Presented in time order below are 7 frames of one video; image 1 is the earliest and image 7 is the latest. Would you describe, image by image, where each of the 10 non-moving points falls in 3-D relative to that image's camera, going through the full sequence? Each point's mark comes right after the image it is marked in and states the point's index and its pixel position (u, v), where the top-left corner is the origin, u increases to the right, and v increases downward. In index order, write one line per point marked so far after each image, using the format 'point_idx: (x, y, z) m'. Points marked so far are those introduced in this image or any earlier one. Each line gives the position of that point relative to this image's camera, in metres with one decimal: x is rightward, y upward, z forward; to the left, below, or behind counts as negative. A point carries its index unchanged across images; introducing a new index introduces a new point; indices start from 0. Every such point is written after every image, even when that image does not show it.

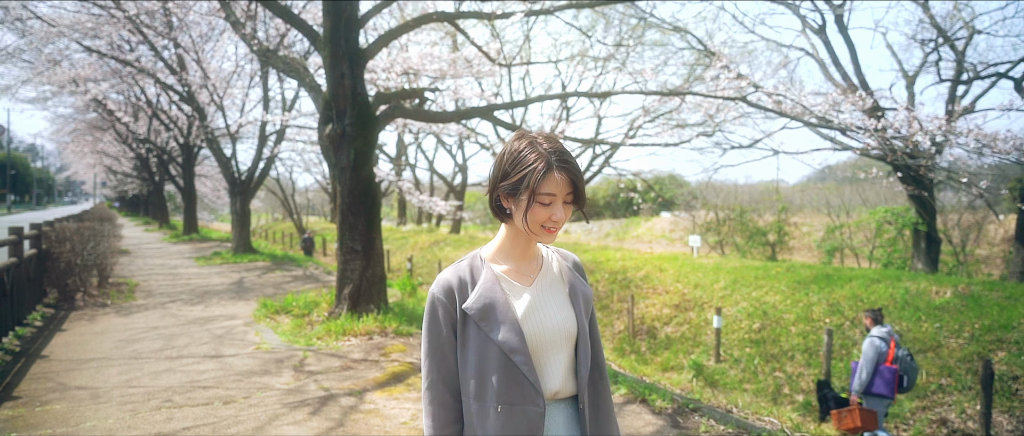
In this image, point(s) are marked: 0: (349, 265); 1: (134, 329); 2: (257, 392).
0: (-1.7, -0.5, +6.6) m
1: (-3.7, -1.1, +6.2) m
2: (-1.5, -1.0, +3.9) m
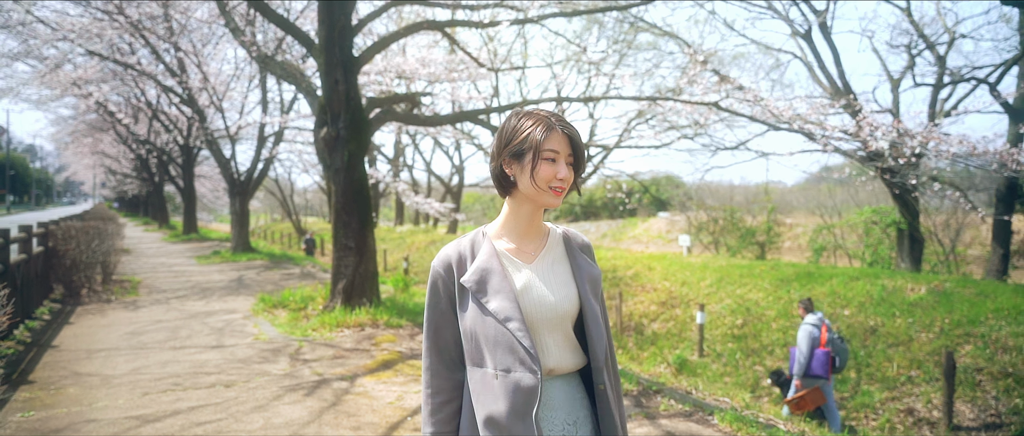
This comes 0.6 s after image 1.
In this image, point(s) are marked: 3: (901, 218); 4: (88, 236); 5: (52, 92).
0: (-1.8, -0.5, +6.9) m
1: (-3.8, -1.1, +6.5) m
2: (-1.7, -1.0, +4.2) m
3: (+8.0, 0.0, +12.9) m
4: (-5.5, -0.2, +8.3) m
5: (-10.3, +2.8, +14.2) m
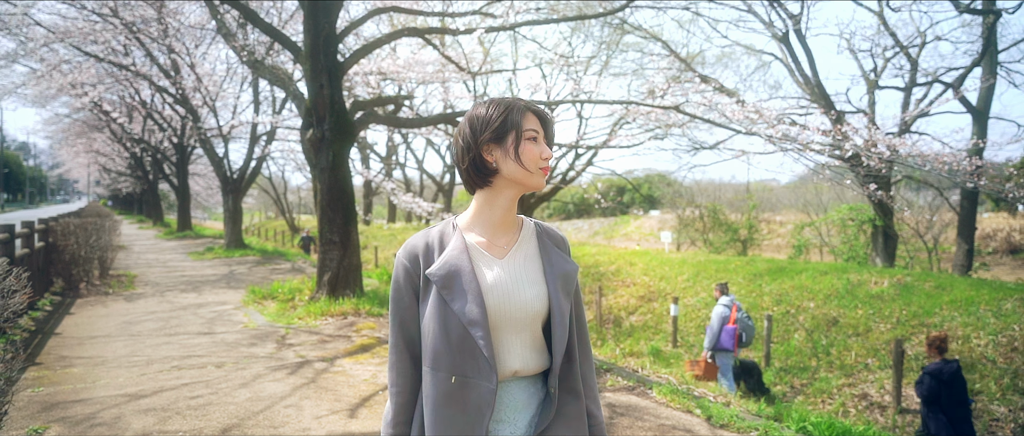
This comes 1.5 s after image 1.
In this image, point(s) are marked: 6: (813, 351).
0: (-2.1, -0.4, +7.2) m
1: (-4.1, -1.0, +6.9) m
2: (-1.9, -1.0, +4.5) m
3: (+7.7, 0.0, +13.4) m
4: (-5.8, -0.2, +8.7) m
5: (-10.6, +2.9, +14.6) m
6: (+3.9, -1.7, +8.2) m
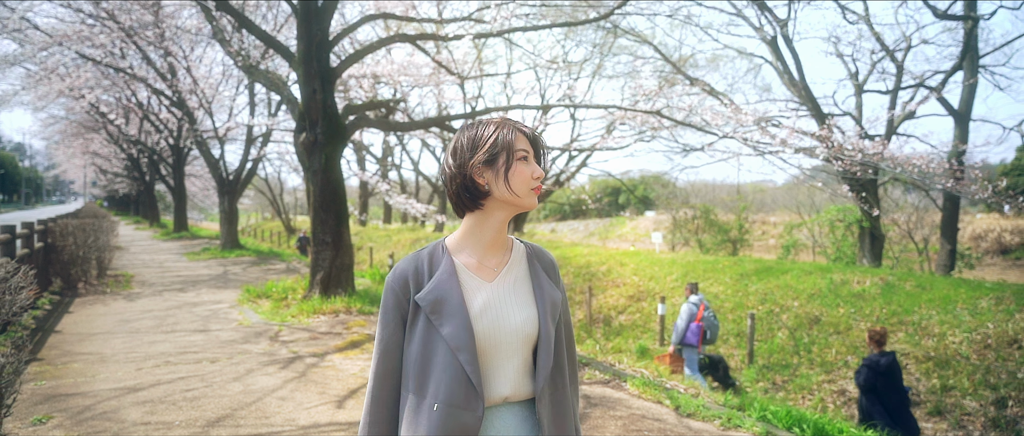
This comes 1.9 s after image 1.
0: (-2.2, -0.4, +7.4) m
1: (-4.2, -1.0, +7.1) m
2: (-2.0, -1.0, +4.7) m
3: (+7.5, 0.0, +13.6) m
4: (-5.9, -0.2, +8.9) m
5: (-10.7, +2.9, +14.7) m
6: (+3.7, -1.7, +8.4) m
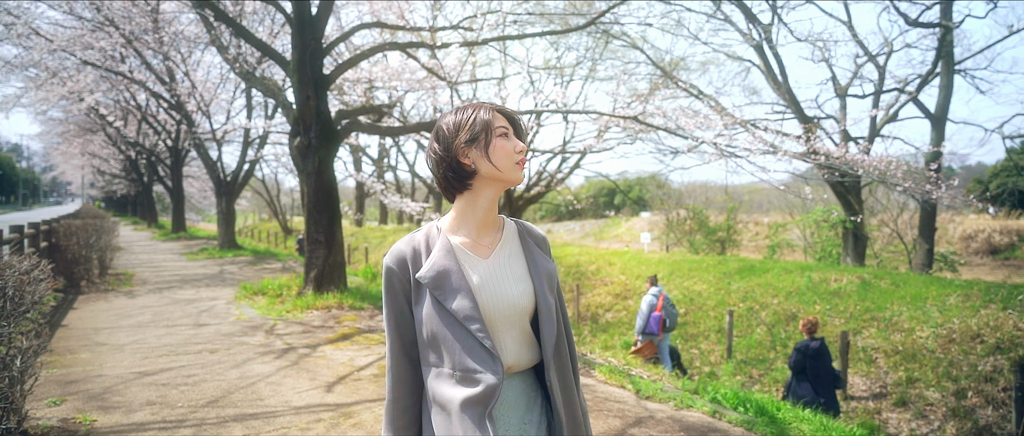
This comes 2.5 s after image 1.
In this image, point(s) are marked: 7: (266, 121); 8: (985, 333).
0: (-2.4, -0.4, +7.7) m
1: (-4.4, -1.0, +7.4) m
2: (-2.2, -1.0, +5.0) m
3: (+7.3, 0.0, +14.0) m
4: (-6.1, -0.2, +9.2) m
5: (-10.9, +2.8, +15.0) m
6: (+3.6, -1.7, +8.7) m
7: (-6.0, +2.4, +15.7) m
8: (+5.5, -1.3, +7.4) m
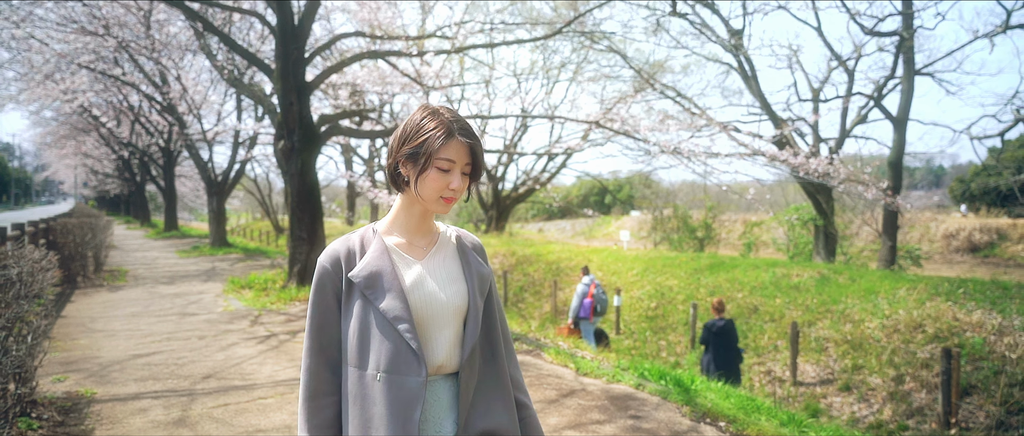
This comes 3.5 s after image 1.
0: (-2.7, -0.4, +8.2) m
1: (-4.7, -1.0, +7.8) m
2: (-2.5, -1.0, +5.5) m
3: (+7.0, 0.0, +14.5) m
4: (-6.5, -0.2, +9.6) m
5: (-11.3, +2.9, +15.4) m
6: (+3.2, -1.7, +9.2) m
7: (-6.4, +2.4, +16.1) m
8: (+5.2, -1.3, +8.0) m
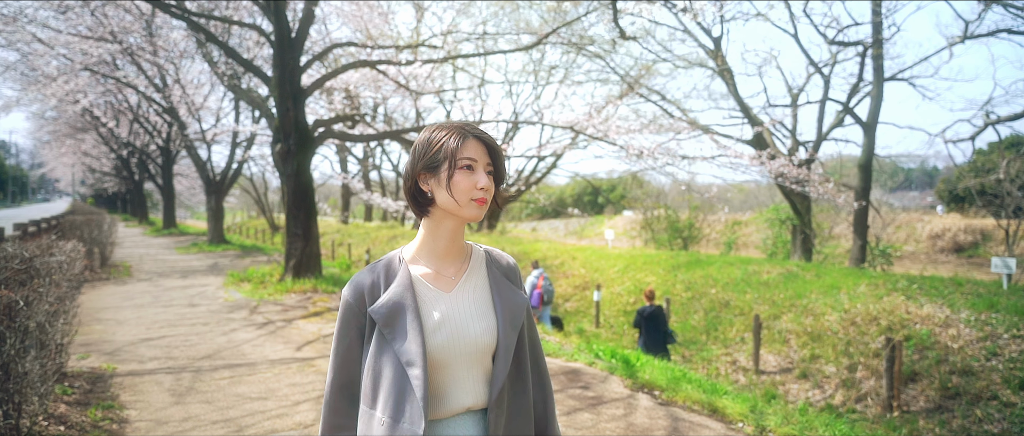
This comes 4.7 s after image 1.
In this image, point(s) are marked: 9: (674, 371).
0: (-3.0, -0.4, +8.7) m
1: (-5.0, -1.0, +8.3) m
2: (-2.7, -1.0, +6.0) m
3: (+6.7, 0.0, +15.1) m
4: (-6.7, -0.1, +10.1) m
5: (-11.6, +2.9, +15.8) m
6: (+3.0, -1.7, +9.8) m
7: (-6.7, +2.5, +16.6) m
8: (+4.9, -1.3, +8.5) m
9: (+1.1, -1.0, +4.4) m
